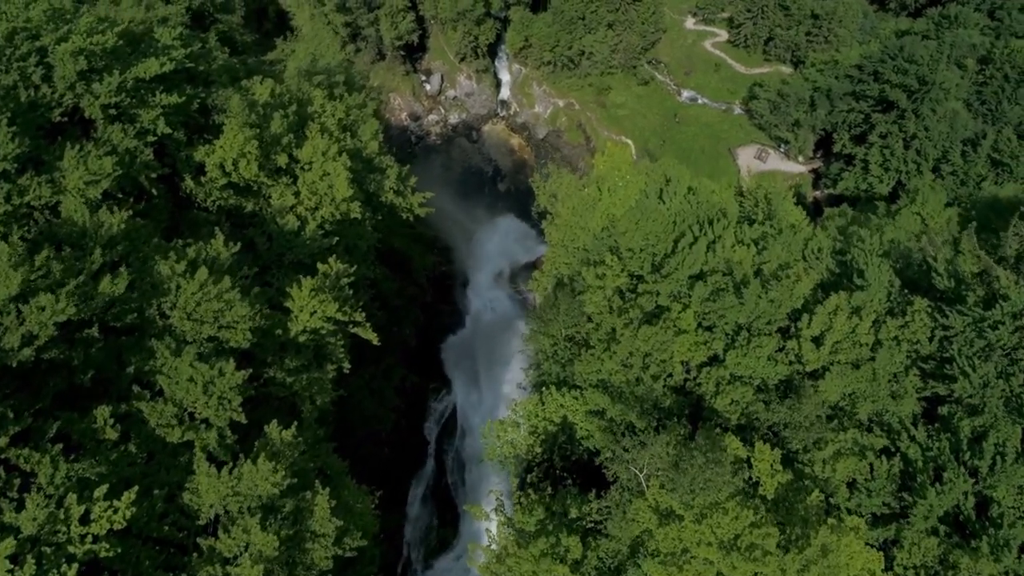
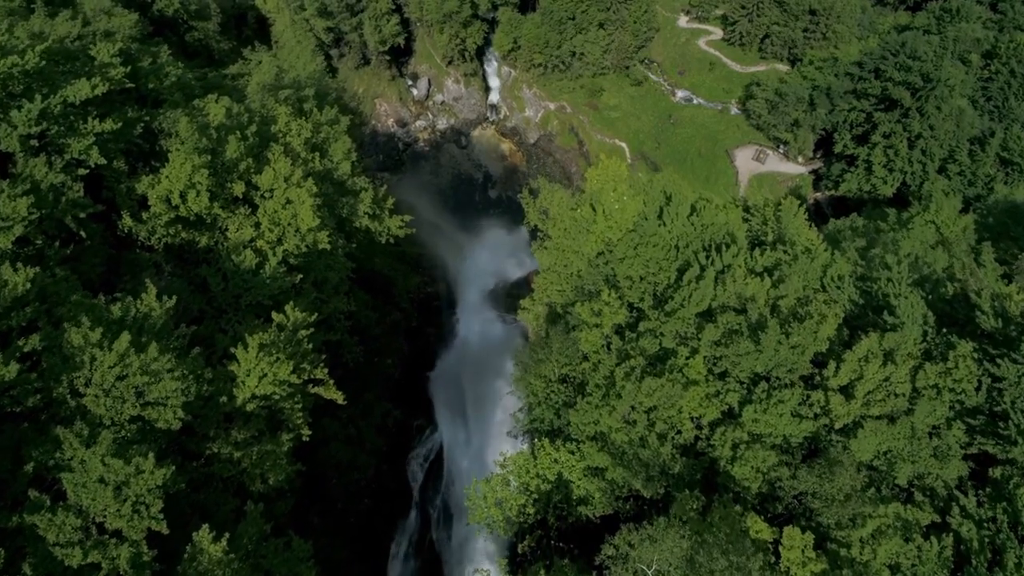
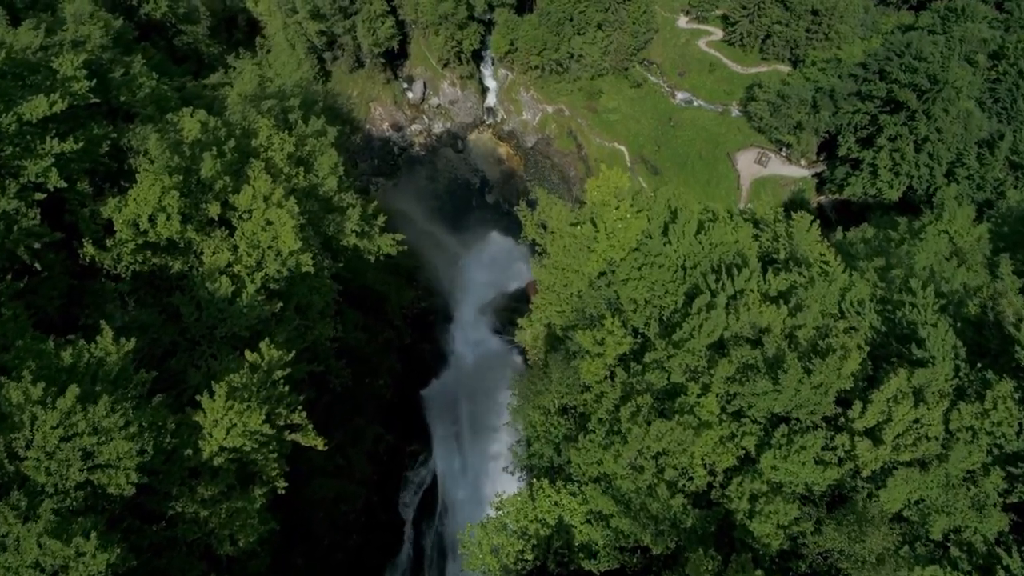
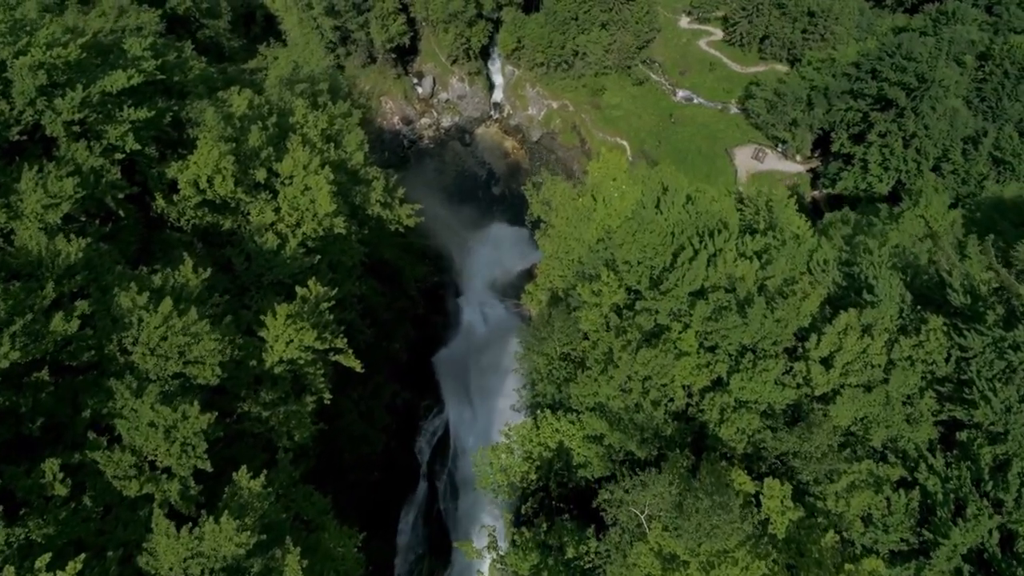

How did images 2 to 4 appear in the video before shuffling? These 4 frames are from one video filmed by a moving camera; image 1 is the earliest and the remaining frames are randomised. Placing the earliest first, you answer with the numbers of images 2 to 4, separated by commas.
4, 2, 3
